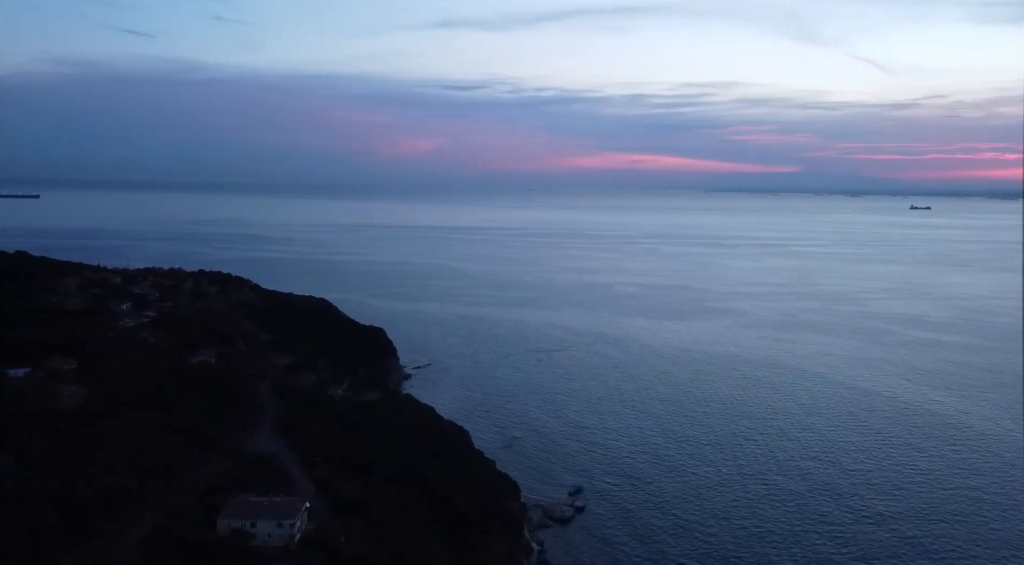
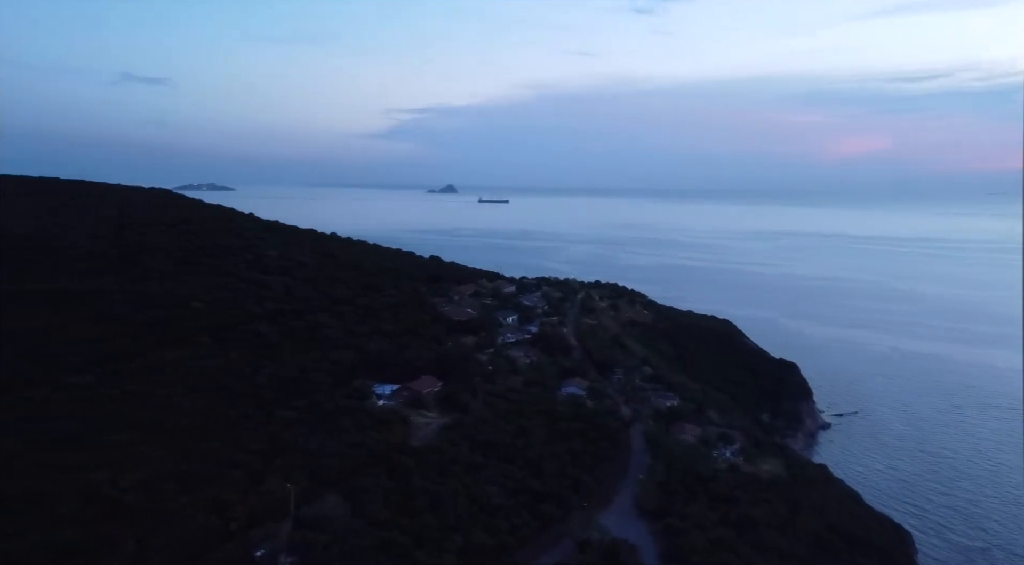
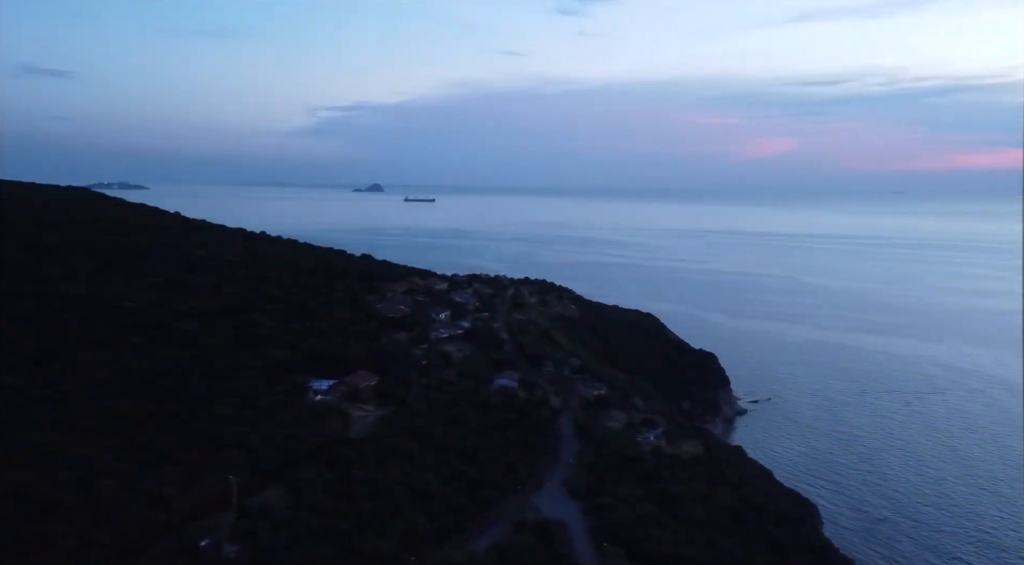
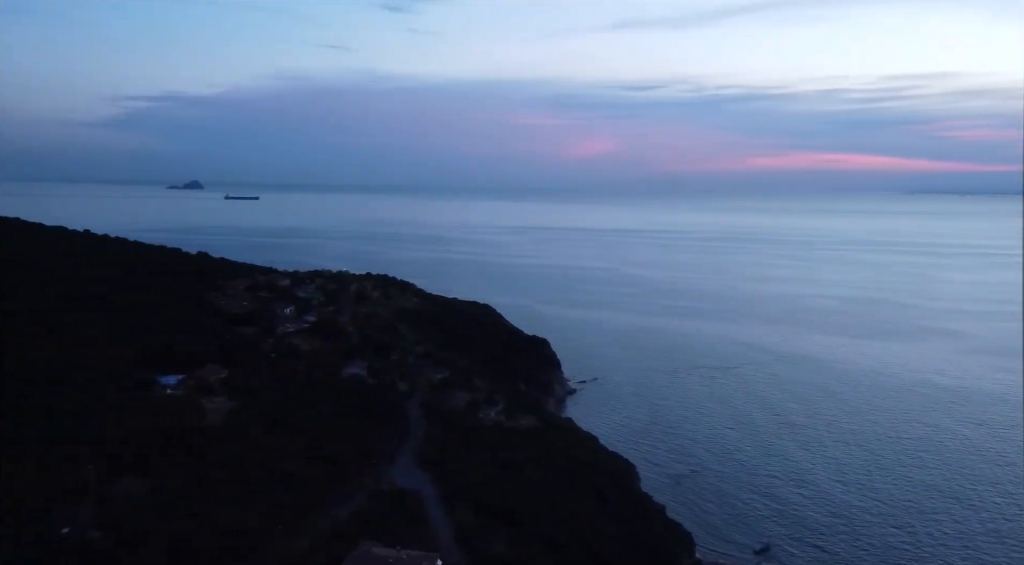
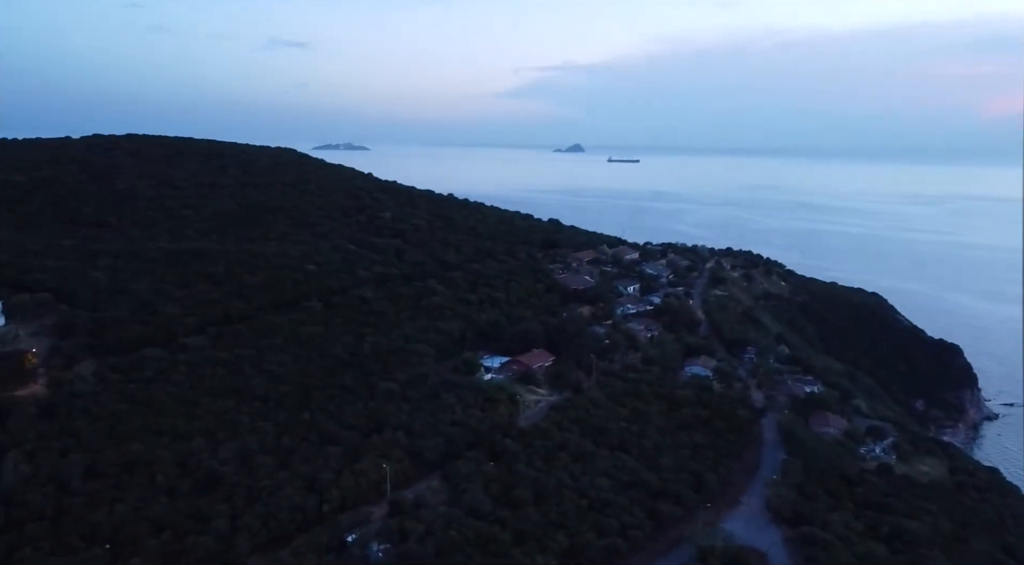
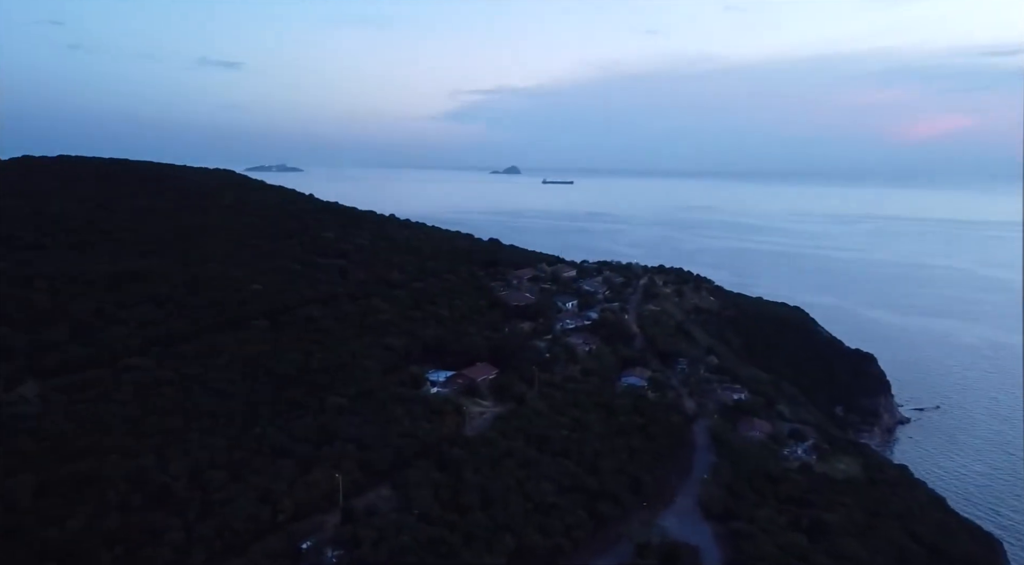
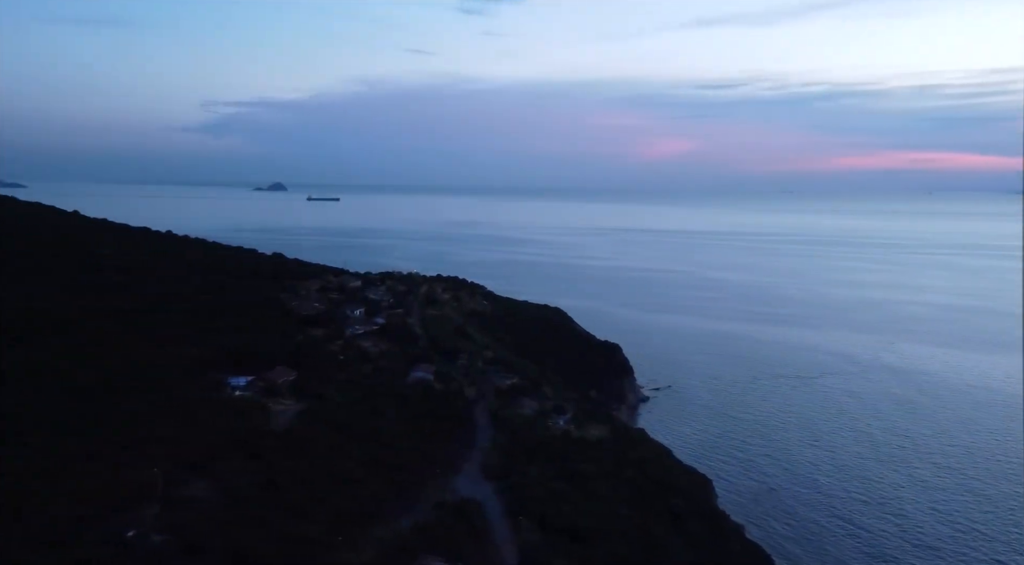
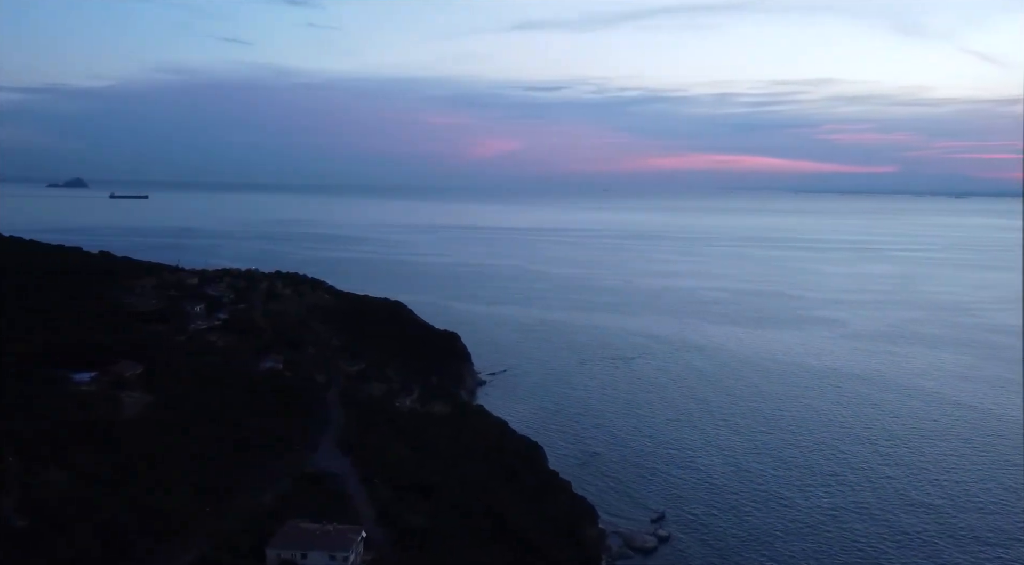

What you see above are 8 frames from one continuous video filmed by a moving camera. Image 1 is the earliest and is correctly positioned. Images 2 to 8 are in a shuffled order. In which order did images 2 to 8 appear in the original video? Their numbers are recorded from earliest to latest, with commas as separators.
8, 4, 7, 3, 2, 6, 5
